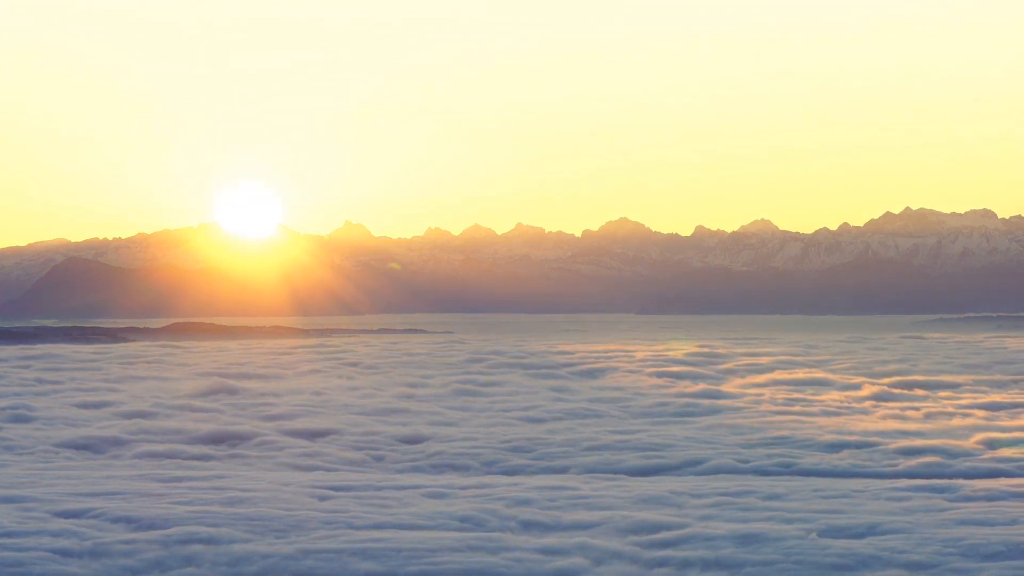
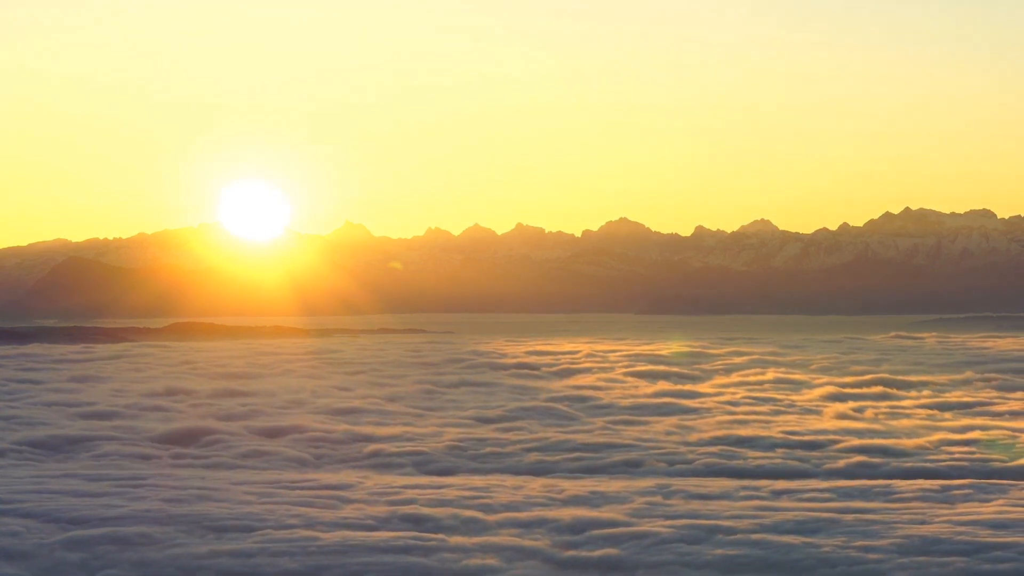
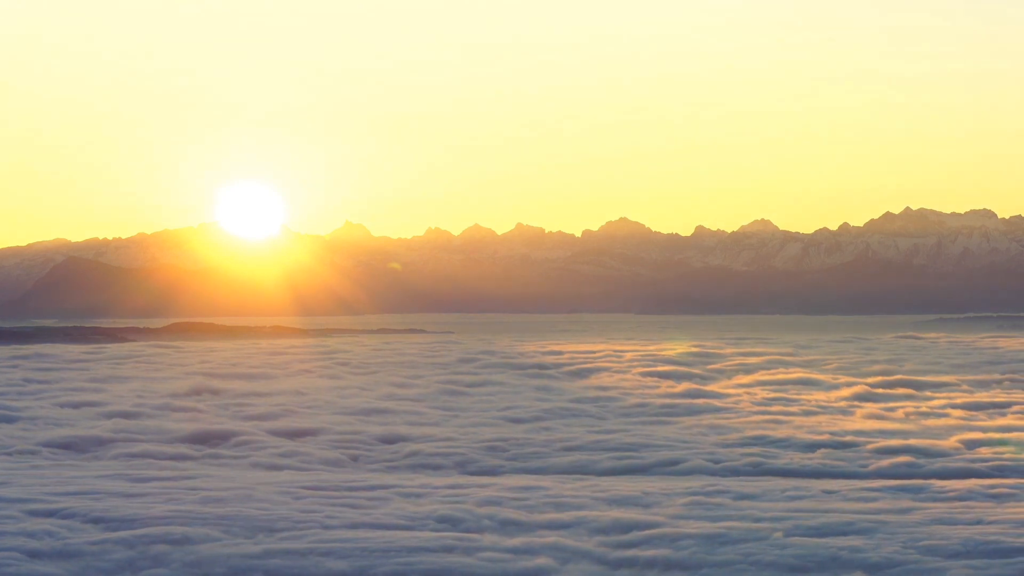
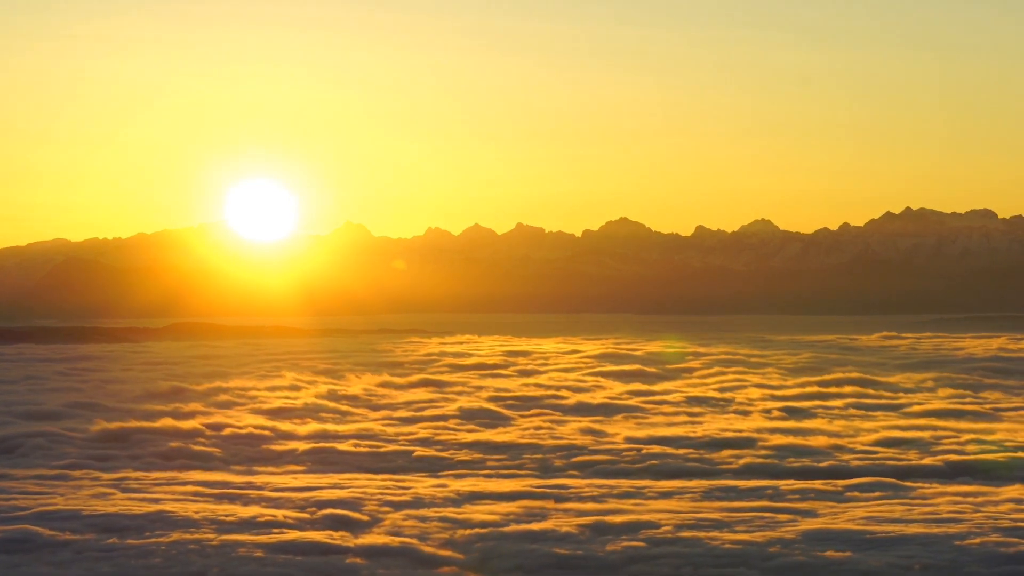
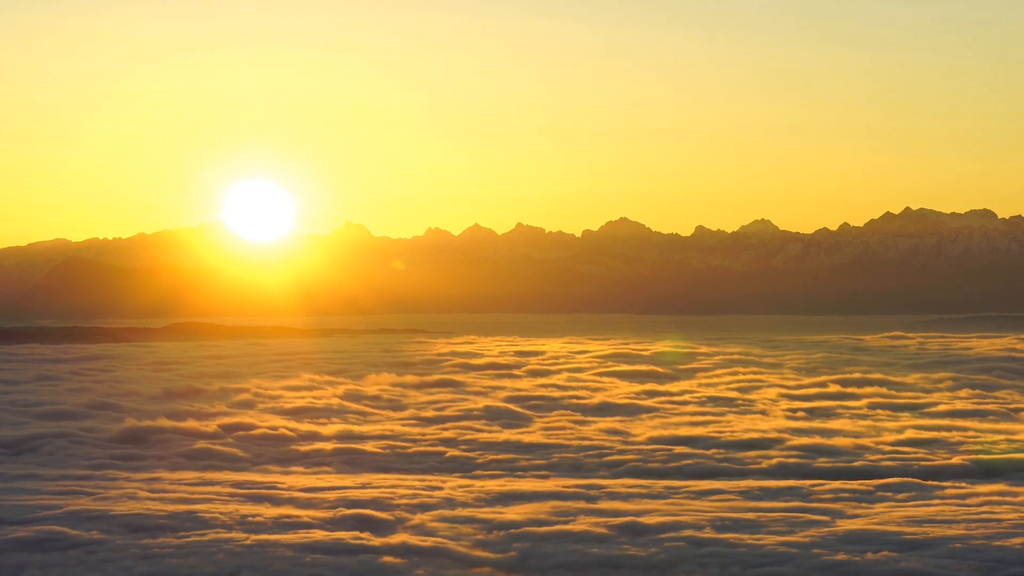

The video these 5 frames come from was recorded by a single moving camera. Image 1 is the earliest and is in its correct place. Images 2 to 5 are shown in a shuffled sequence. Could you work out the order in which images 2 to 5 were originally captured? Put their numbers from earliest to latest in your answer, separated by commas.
3, 2, 5, 4
